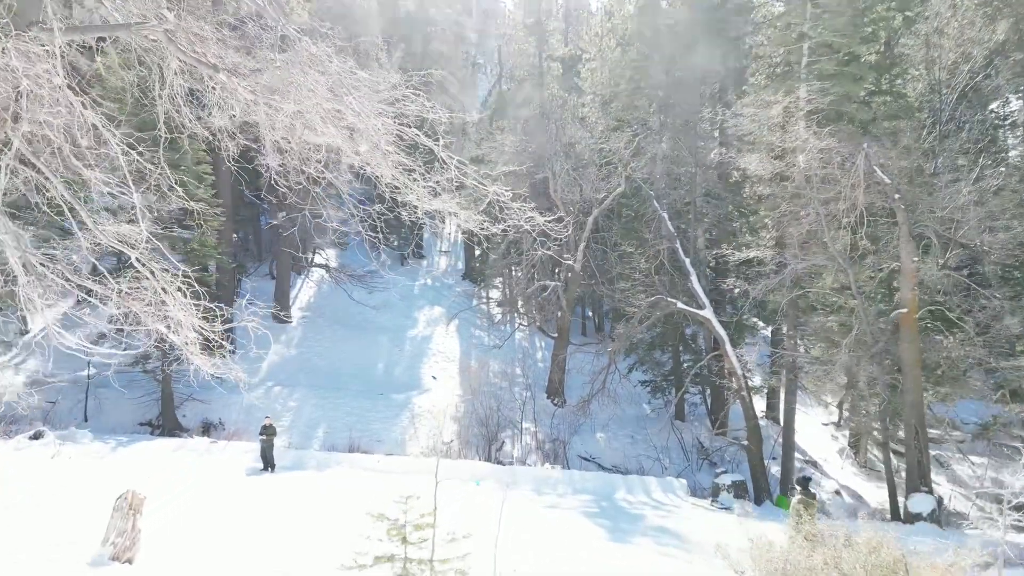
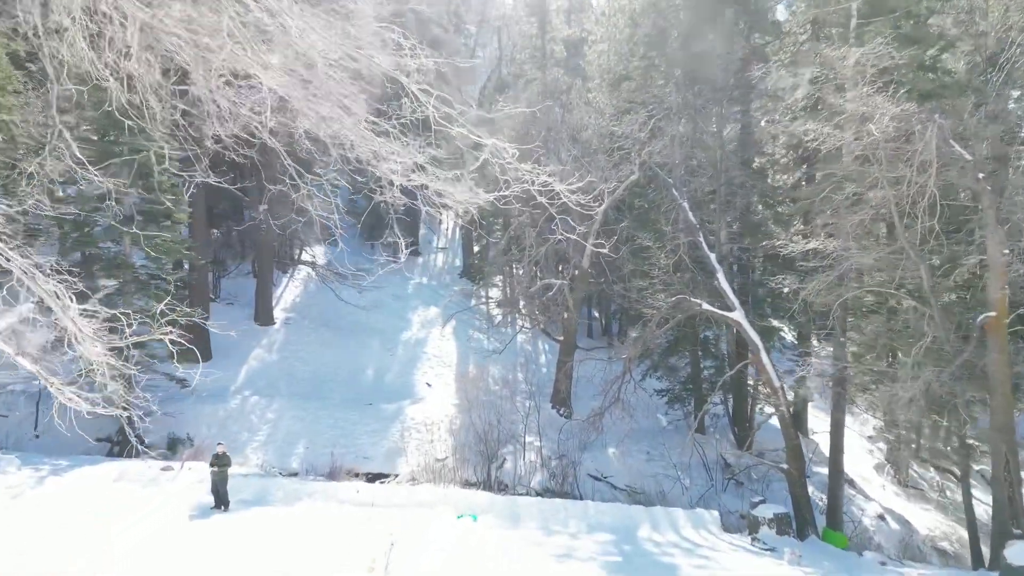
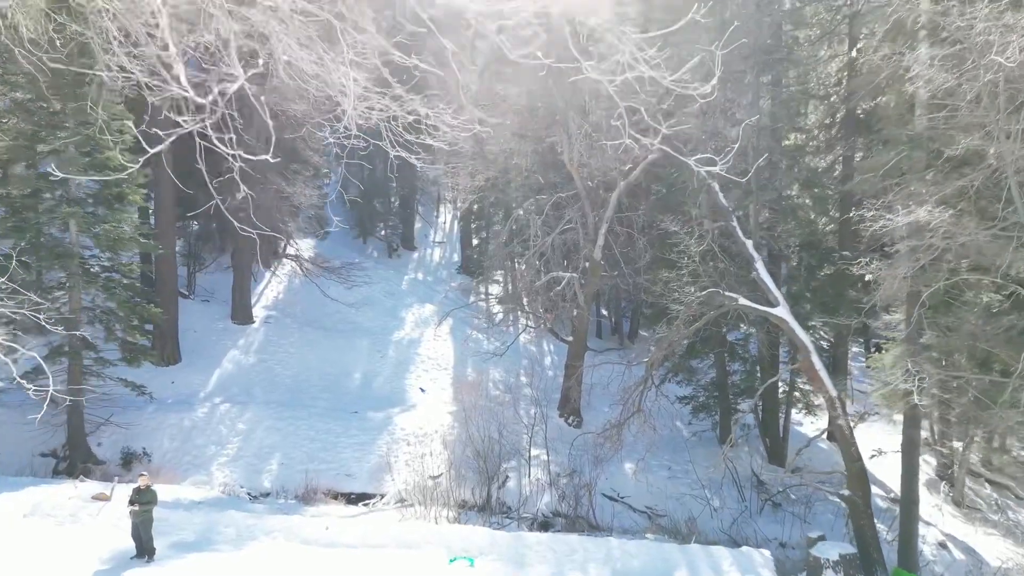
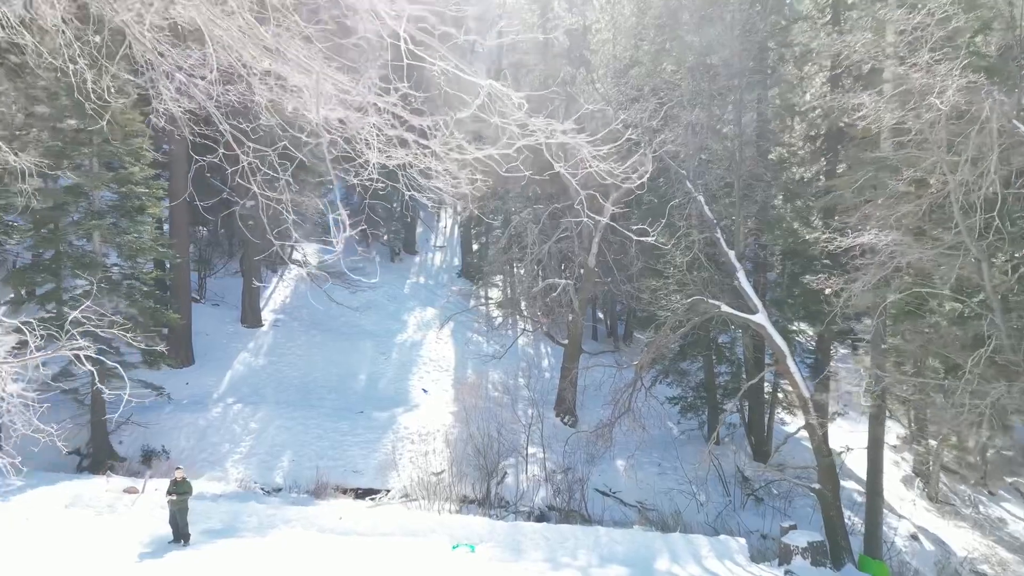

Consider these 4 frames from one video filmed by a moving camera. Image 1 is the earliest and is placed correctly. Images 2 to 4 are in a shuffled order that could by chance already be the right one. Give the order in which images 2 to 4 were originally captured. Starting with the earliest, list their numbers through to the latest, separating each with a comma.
2, 4, 3
